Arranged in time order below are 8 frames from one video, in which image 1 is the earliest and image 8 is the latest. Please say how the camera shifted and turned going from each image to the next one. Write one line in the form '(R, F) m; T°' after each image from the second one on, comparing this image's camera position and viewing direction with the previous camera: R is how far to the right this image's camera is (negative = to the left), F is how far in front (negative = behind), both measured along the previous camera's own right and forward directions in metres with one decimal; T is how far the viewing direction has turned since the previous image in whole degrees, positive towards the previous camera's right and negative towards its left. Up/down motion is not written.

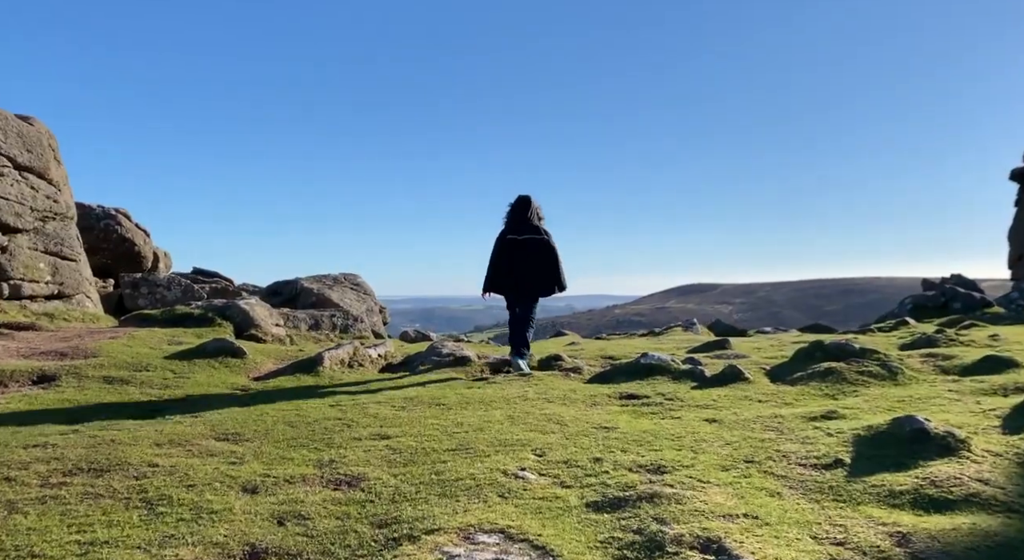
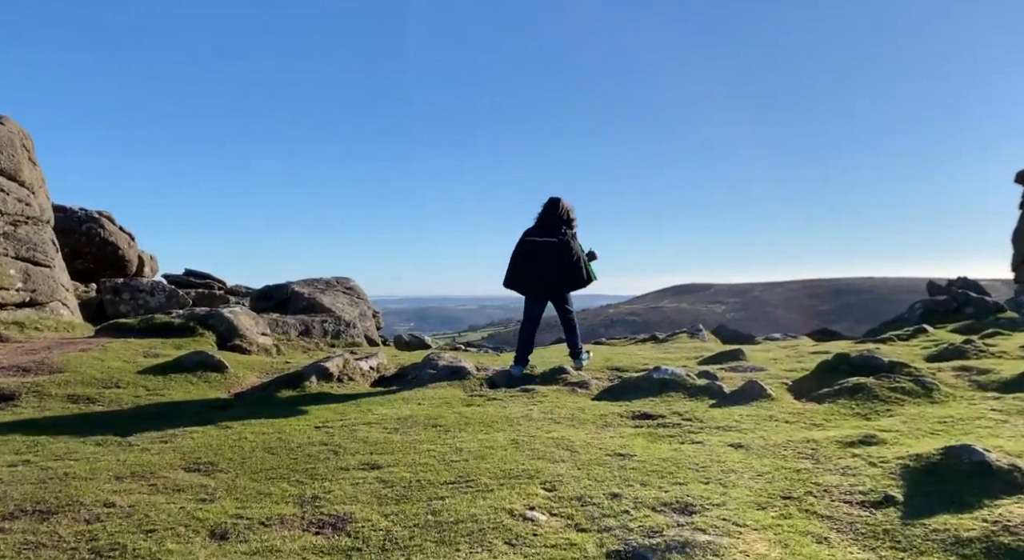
(-0.1, +0.8) m; 0°
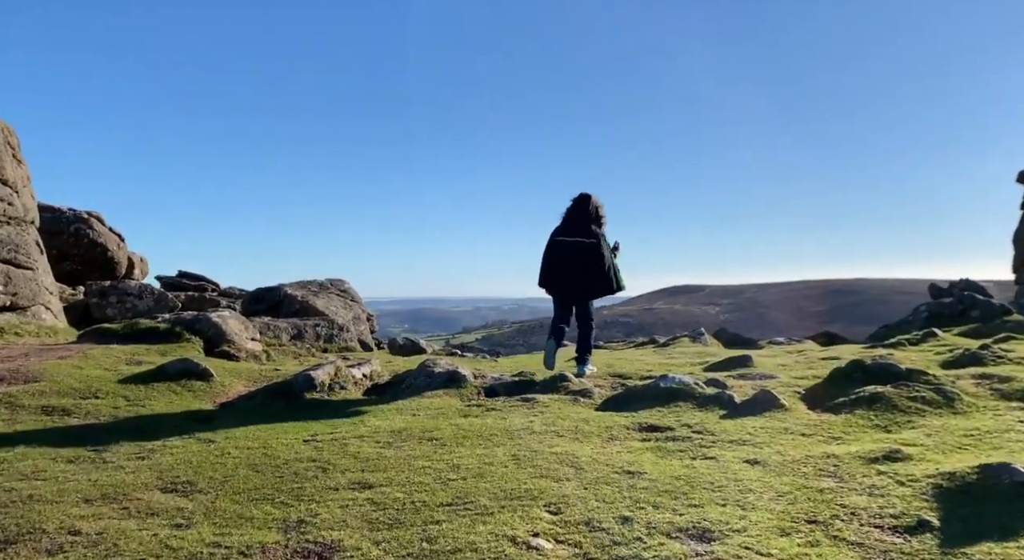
(0.0, +0.4) m; 0°
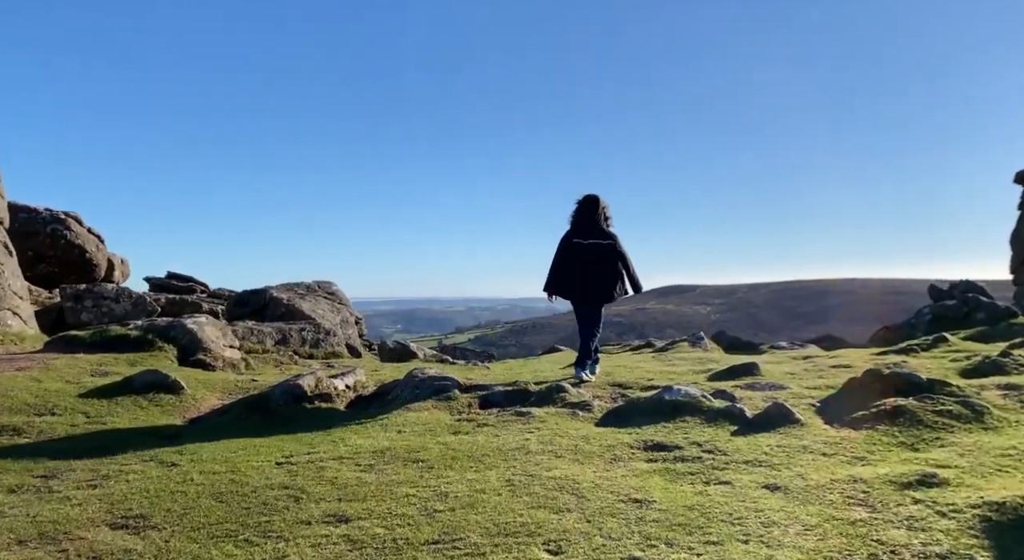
(0.0, +0.7) m; 0°
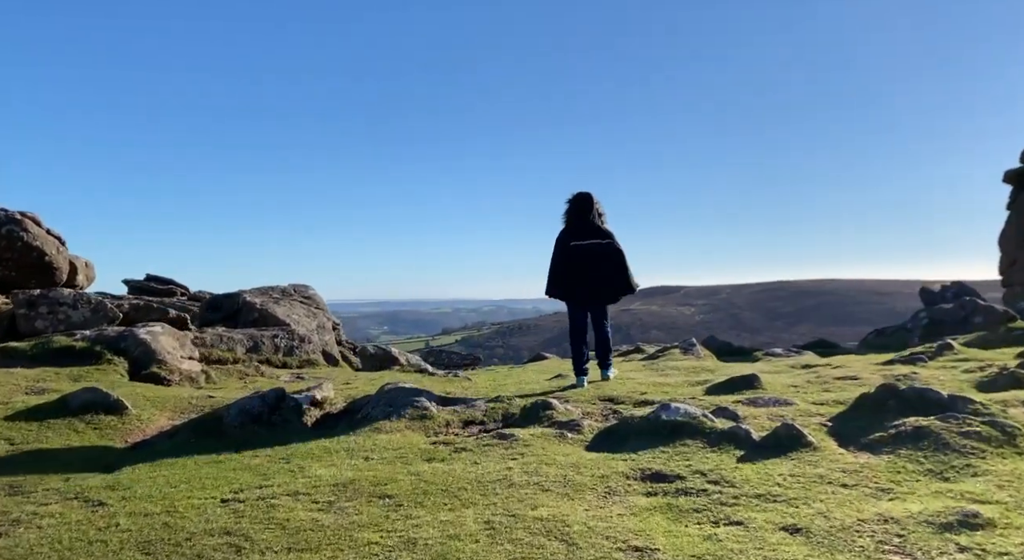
(0.0, +0.8) m; +1°
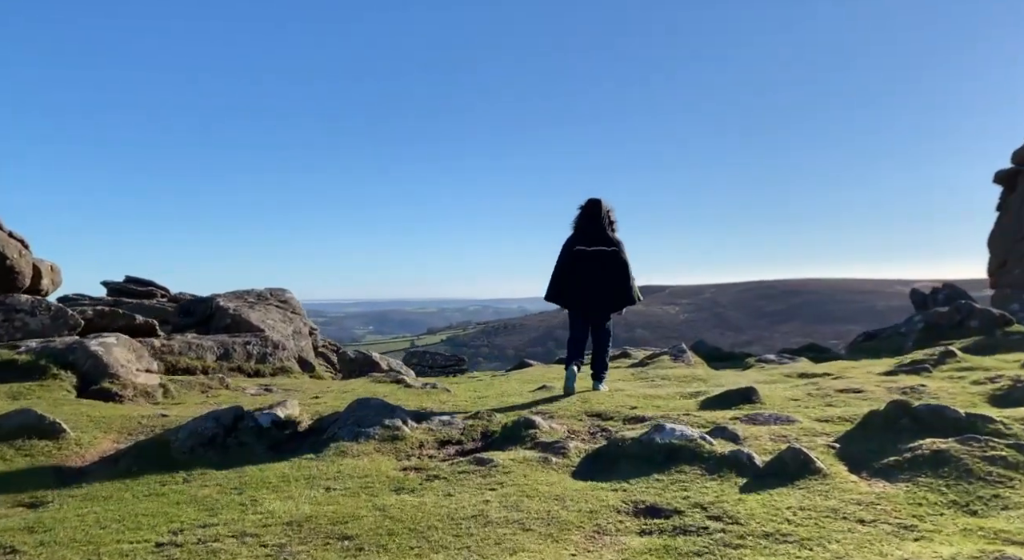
(+0.1, +0.7) m; +1°
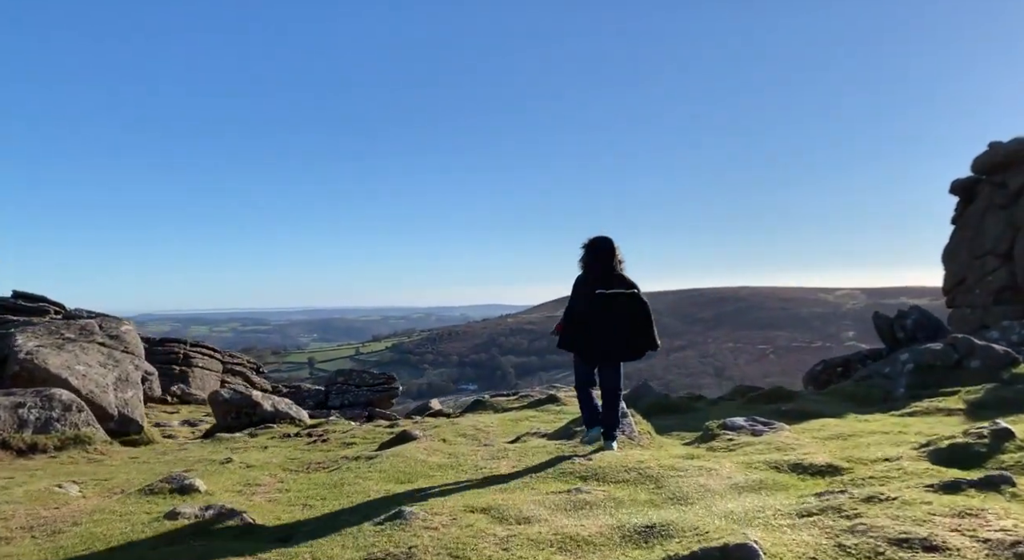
(+0.8, +4.5) m; +4°
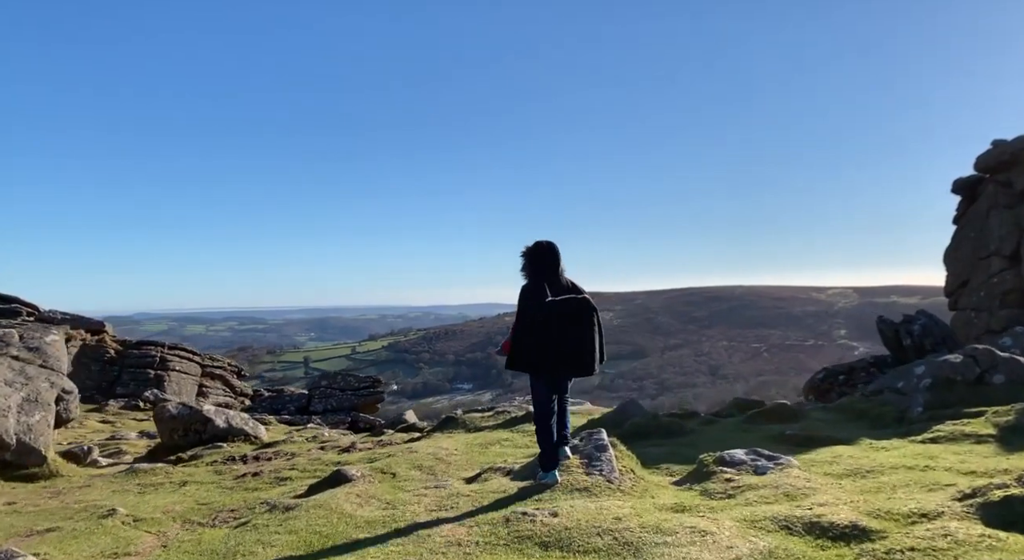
(+0.4, +2.0) m; +1°
